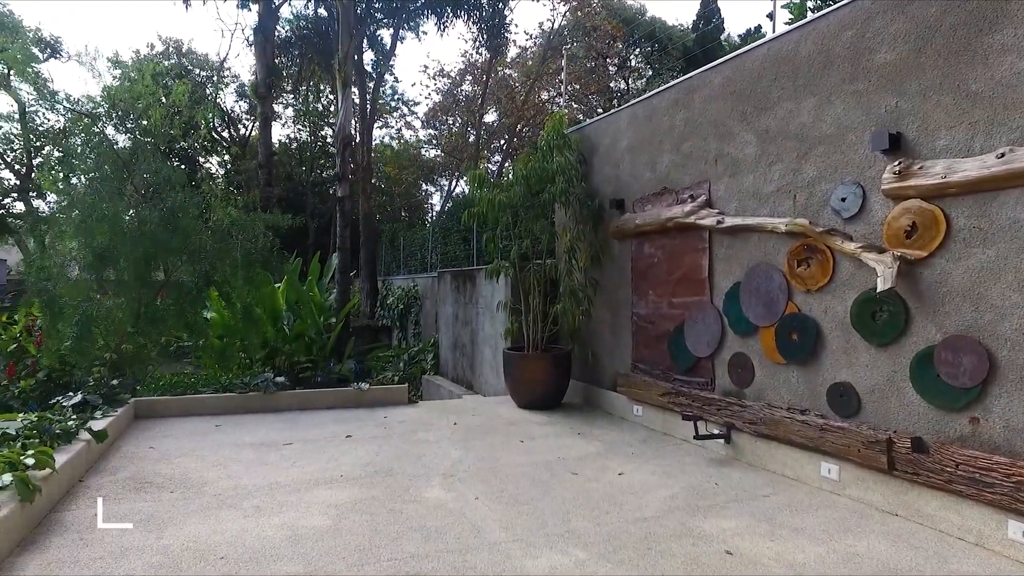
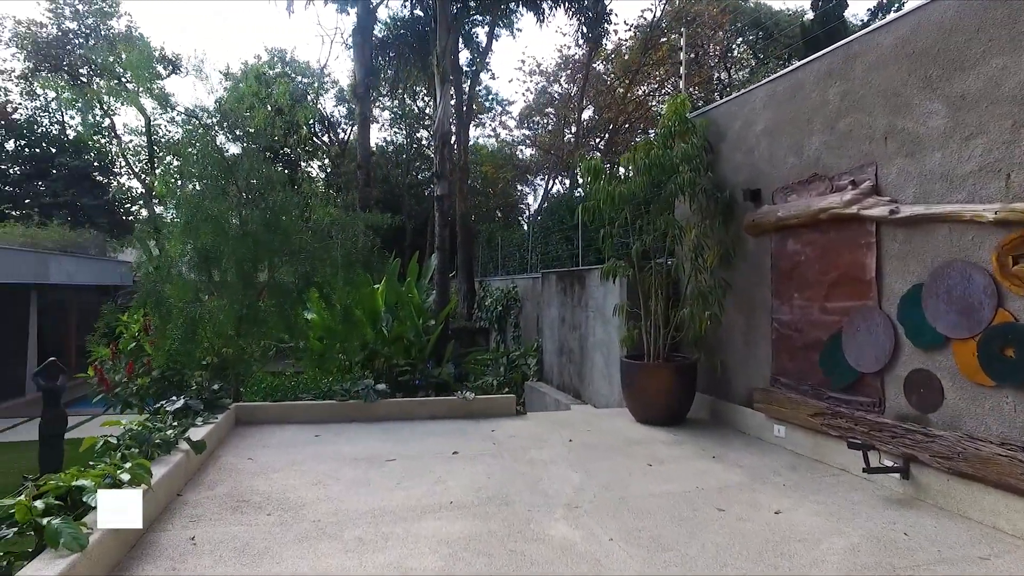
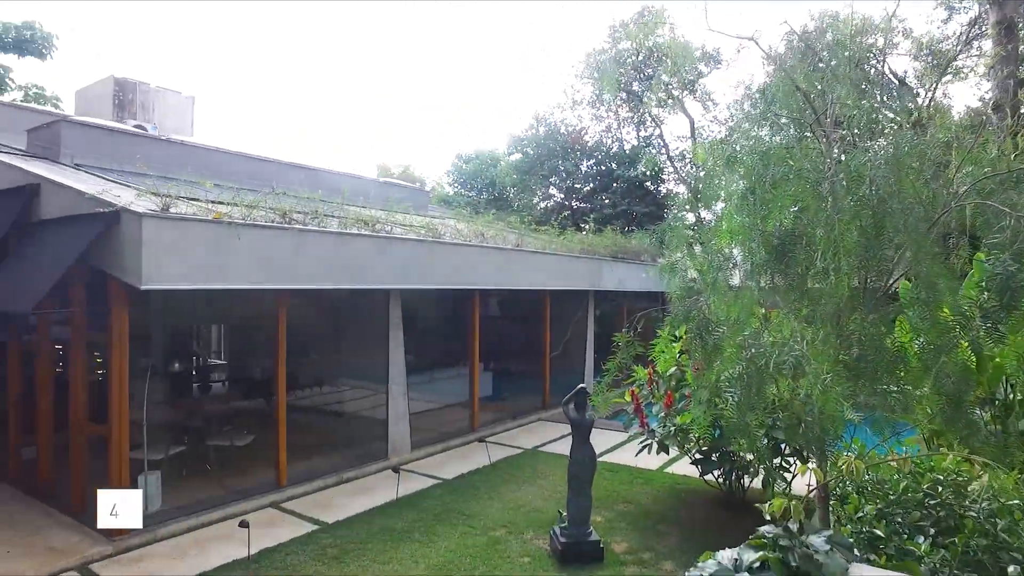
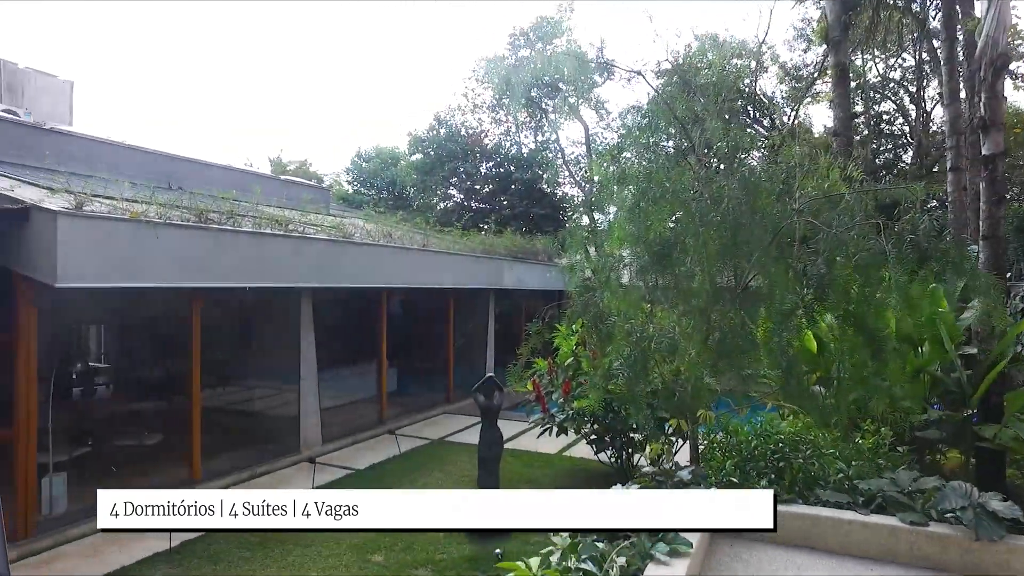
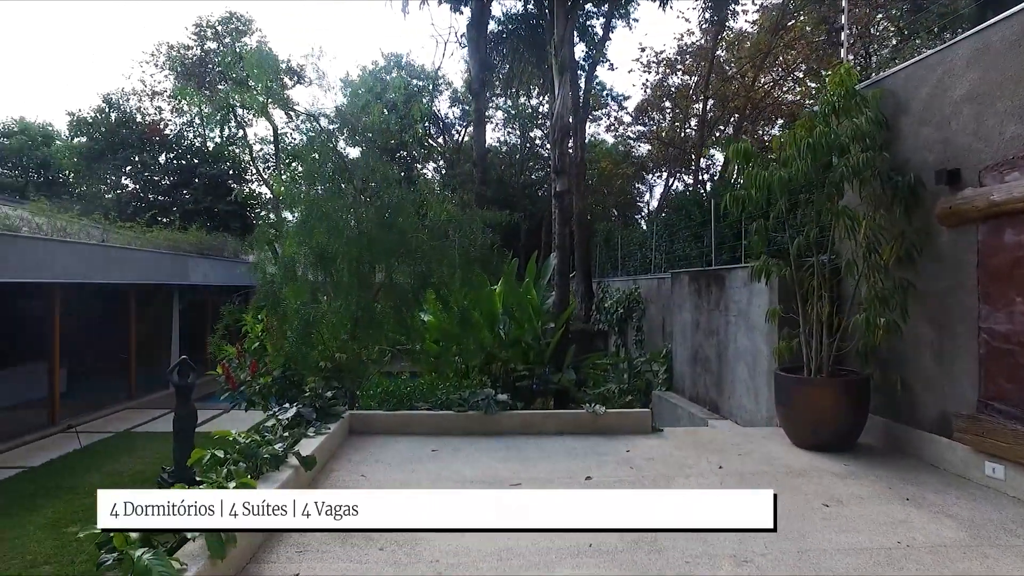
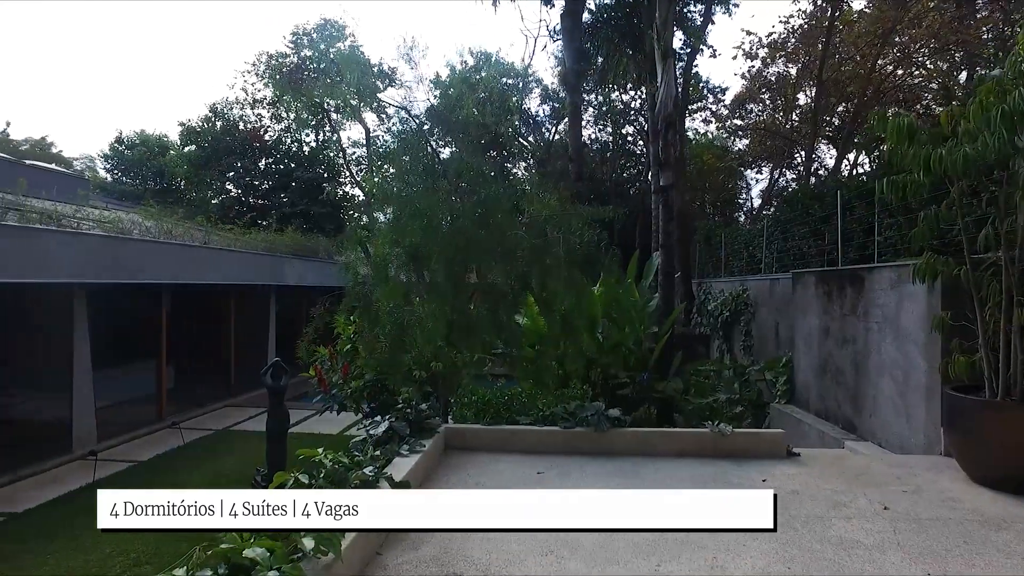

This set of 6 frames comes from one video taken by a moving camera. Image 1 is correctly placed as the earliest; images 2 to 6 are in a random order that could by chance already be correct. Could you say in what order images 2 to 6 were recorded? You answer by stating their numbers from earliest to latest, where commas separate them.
2, 5, 6, 4, 3
